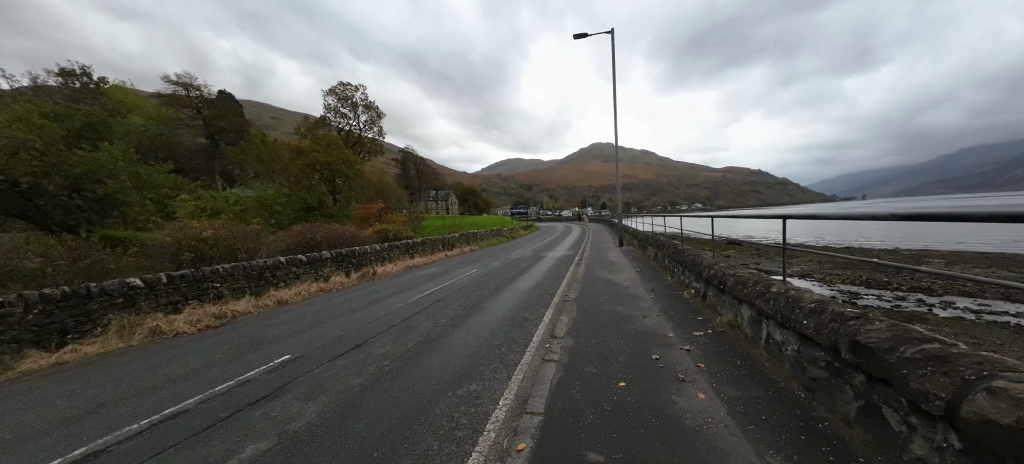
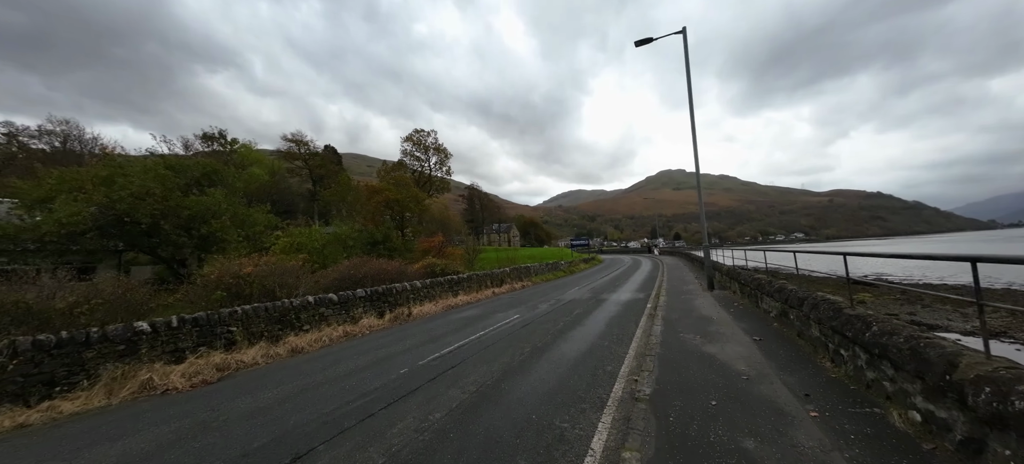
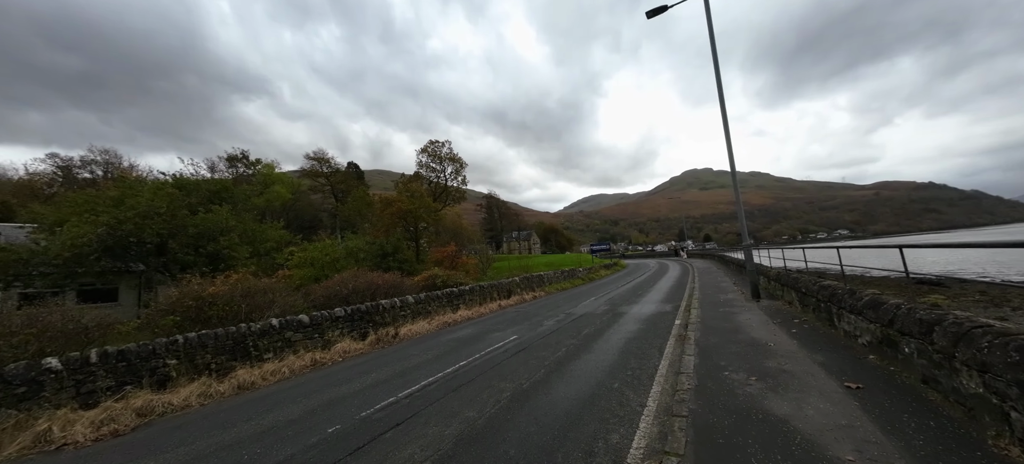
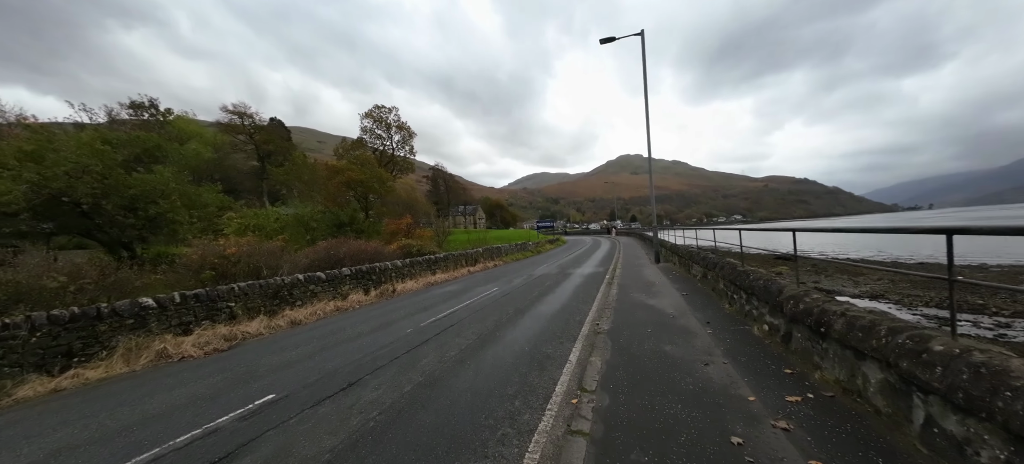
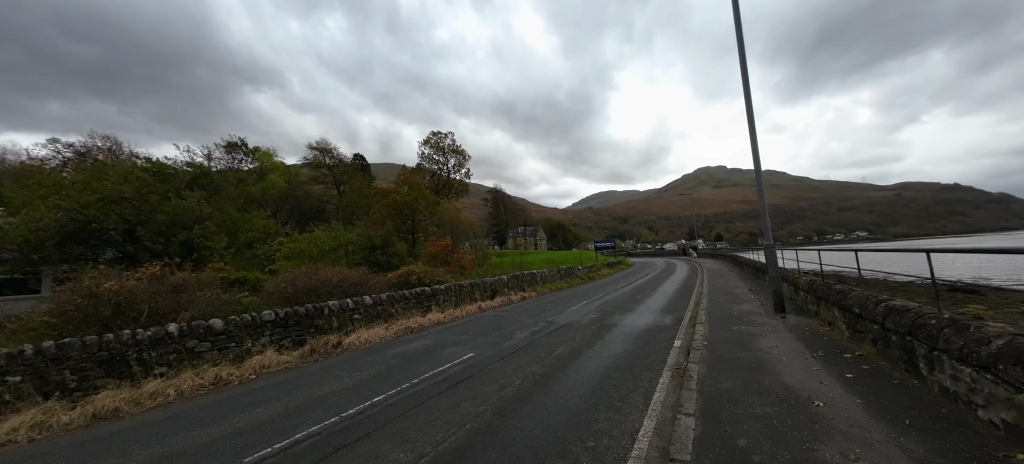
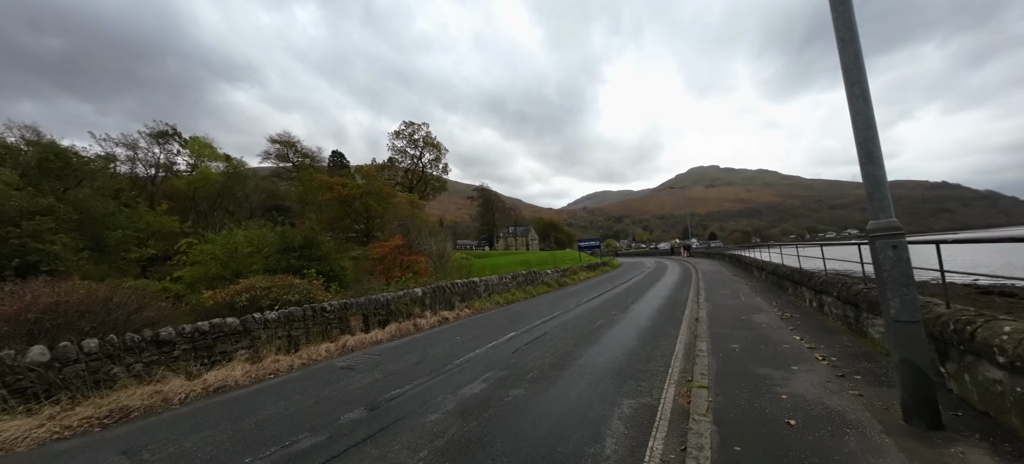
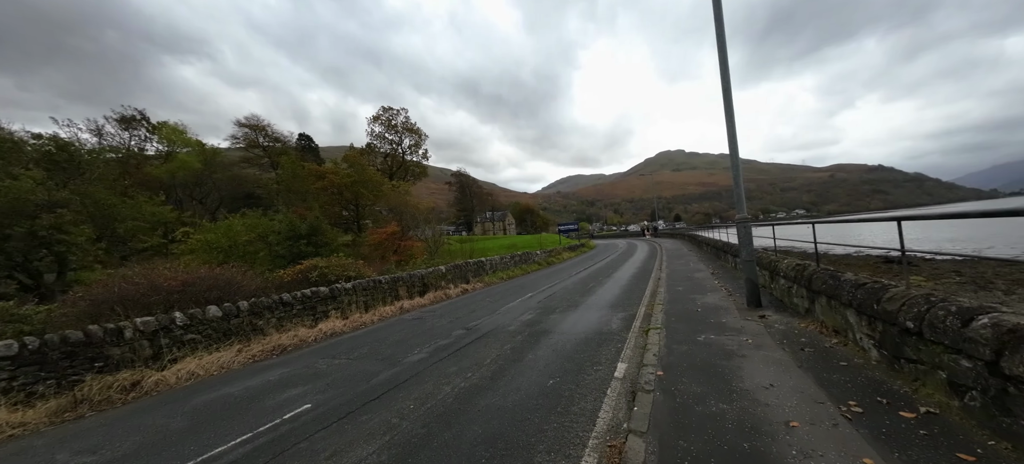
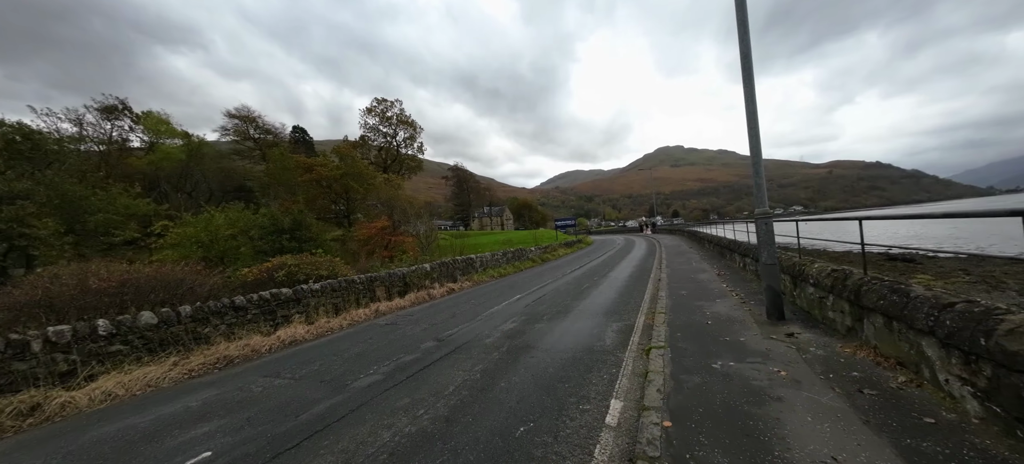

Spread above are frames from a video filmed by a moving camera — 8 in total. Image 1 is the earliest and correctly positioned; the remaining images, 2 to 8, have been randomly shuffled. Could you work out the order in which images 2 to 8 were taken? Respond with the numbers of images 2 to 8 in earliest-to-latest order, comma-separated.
4, 2, 3, 5, 7, 8, 6
